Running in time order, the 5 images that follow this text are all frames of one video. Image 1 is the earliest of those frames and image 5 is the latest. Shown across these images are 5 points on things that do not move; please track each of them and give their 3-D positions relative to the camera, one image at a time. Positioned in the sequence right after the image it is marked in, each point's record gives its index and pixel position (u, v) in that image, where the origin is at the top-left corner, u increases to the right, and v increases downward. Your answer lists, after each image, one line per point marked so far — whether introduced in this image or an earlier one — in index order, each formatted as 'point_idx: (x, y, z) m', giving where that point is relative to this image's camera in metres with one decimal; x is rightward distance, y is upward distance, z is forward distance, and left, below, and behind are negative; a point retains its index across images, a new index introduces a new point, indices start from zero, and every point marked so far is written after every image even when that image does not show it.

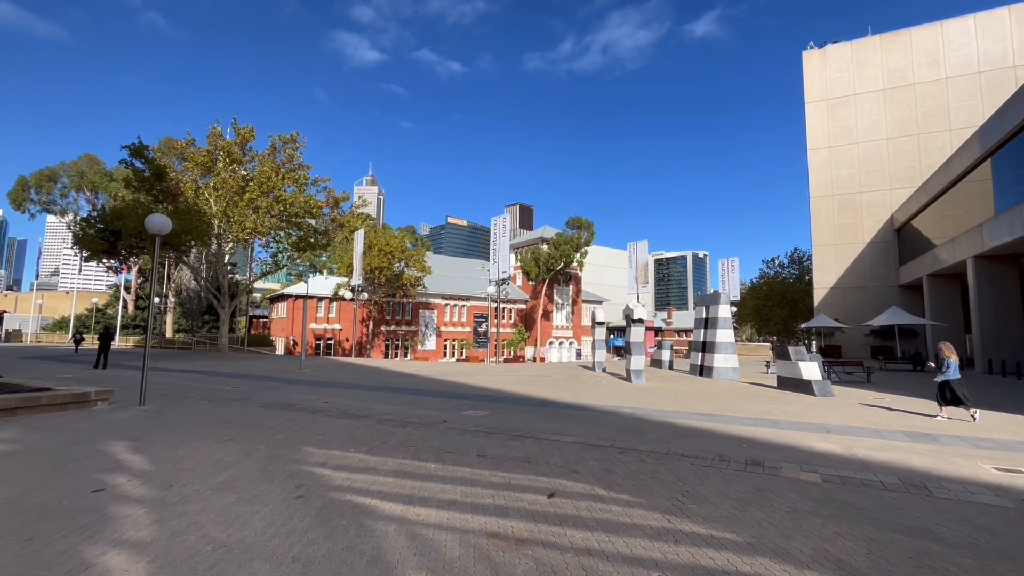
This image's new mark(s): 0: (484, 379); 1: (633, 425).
0: (-1.2, -3.8, +19.9) m
1: (+2.5, -2.8, +9.7) m
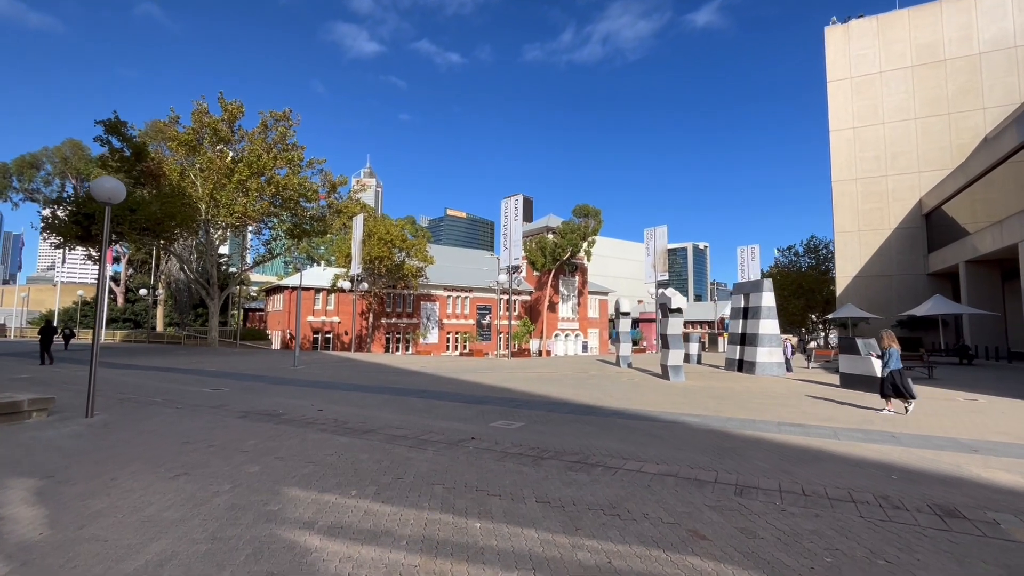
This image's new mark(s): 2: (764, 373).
0: (-0.4, -3.3, +17.7) m
1: (+3.2, -2.4, +7.5) m
2: (+9.9, -3.4, +18.8) m
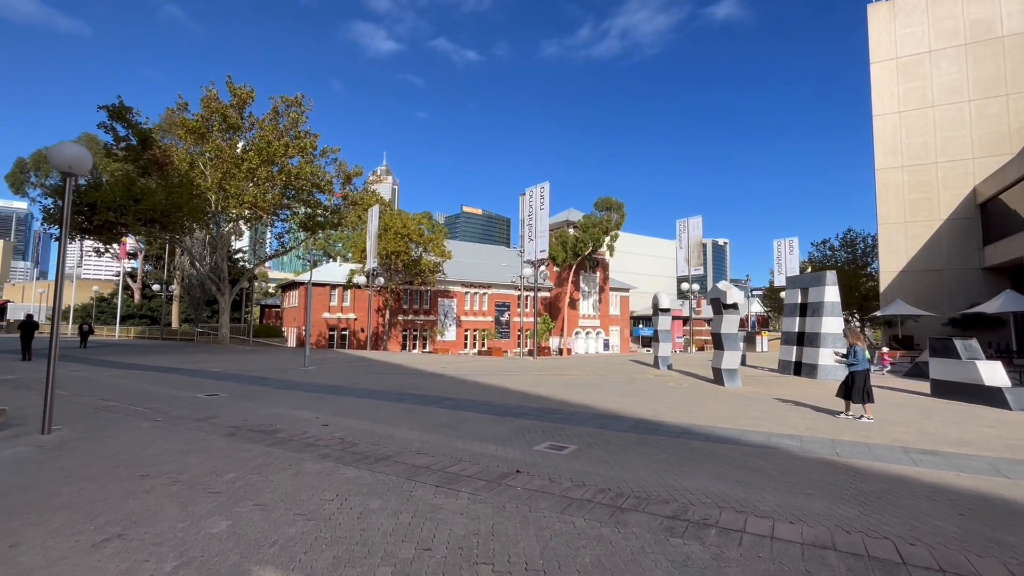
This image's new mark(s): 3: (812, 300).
0: (+0.6, -3.0, +15.8) m
1: (+3.9, -2.3, +5.5) m
2: (+10.9, -3.1, +16.6) m
3: (+10.9, -0.4, +17.4) m
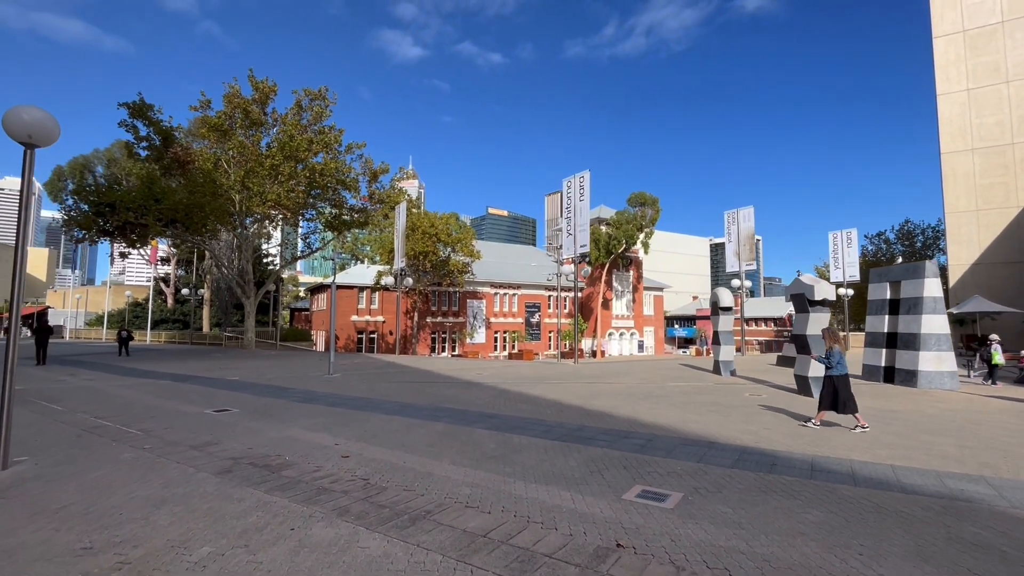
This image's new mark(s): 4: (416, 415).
0: (+1.9, -3.0, +13.9) m
1: (+4.7, -2.1, +3.4) m
2: (+12.3, -2.9, +14.1) m
3: (+12.3, -0.2, +14.9) m
4: (-1.9, -2.5, +9.3) m
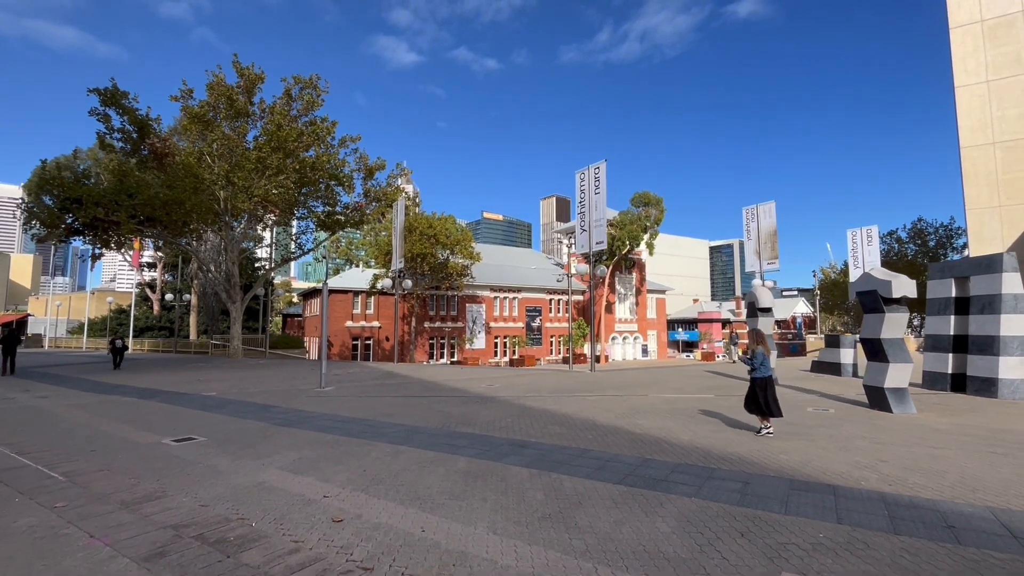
0: (+2.5, -2.9, +12.0) m
1: (+5.4, -1.9, +1.5) m
2: (+12.8, -2.8, +12.3) m
3: (+12.8, -0.1, +13.1) m
4: (-1.3, -2.4, +7.3) m
